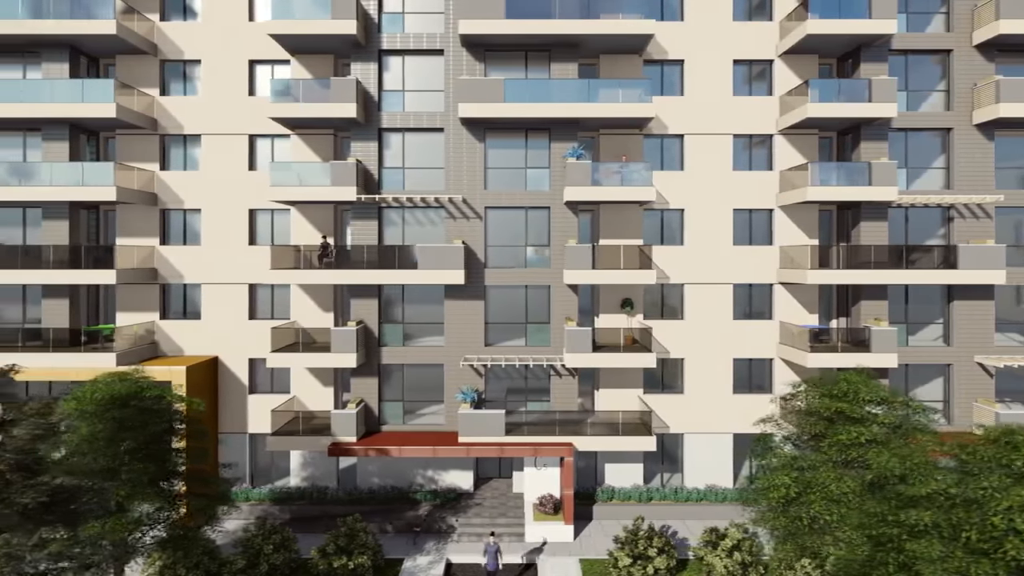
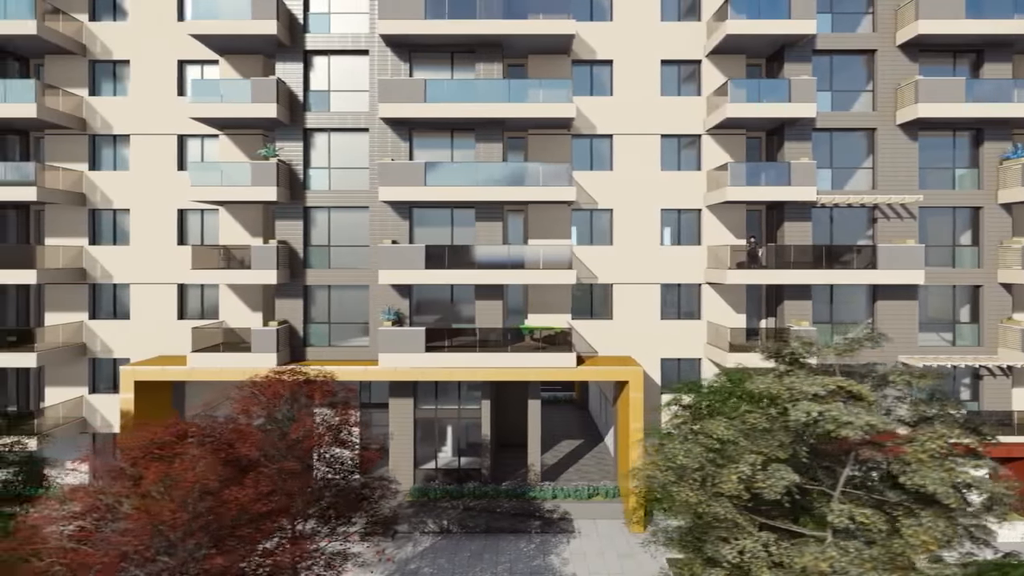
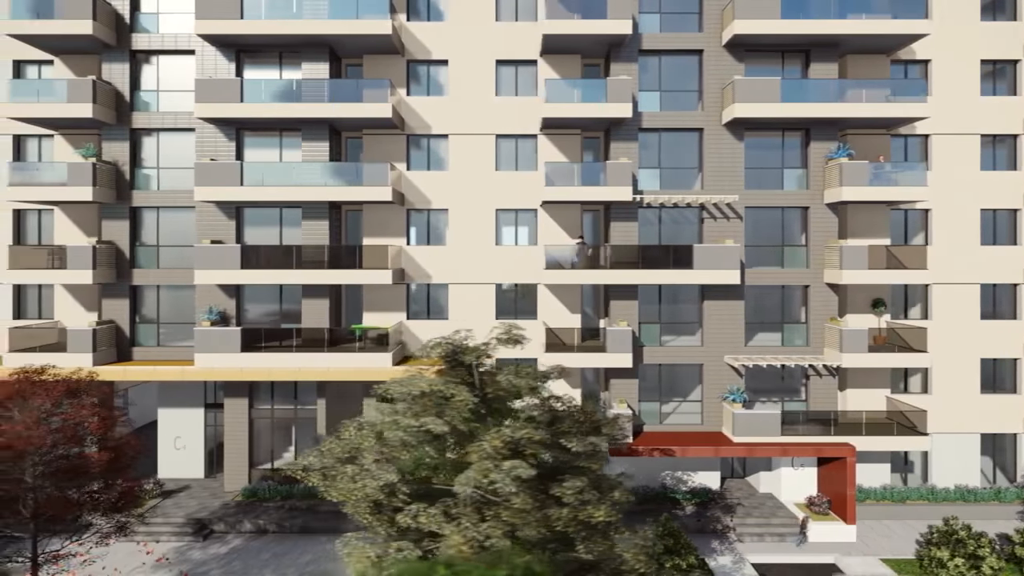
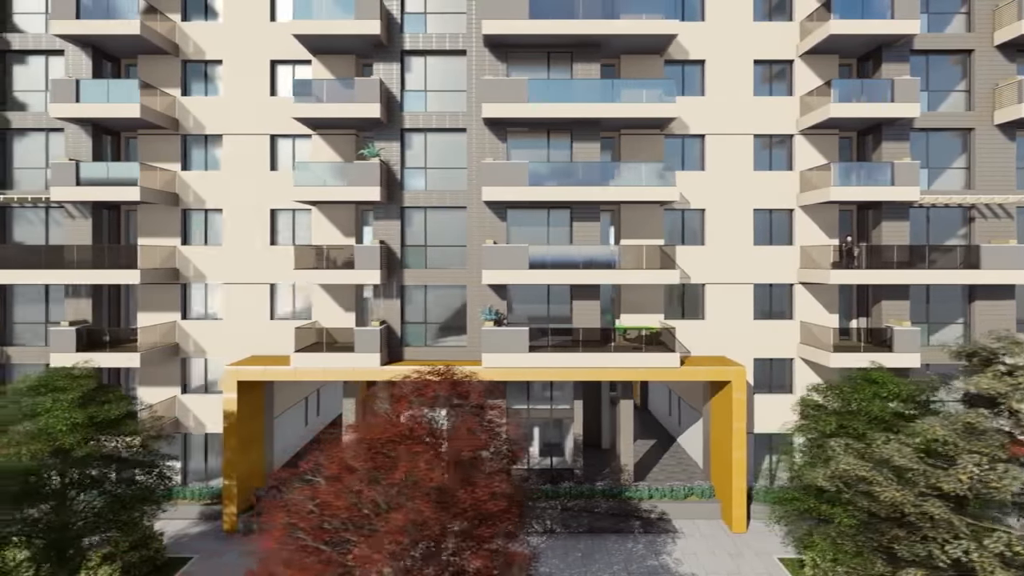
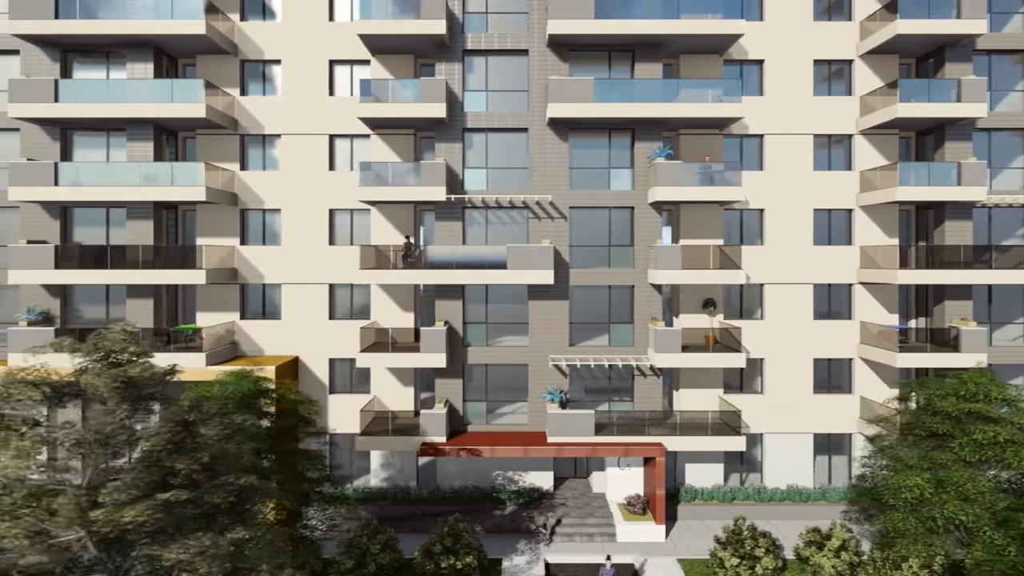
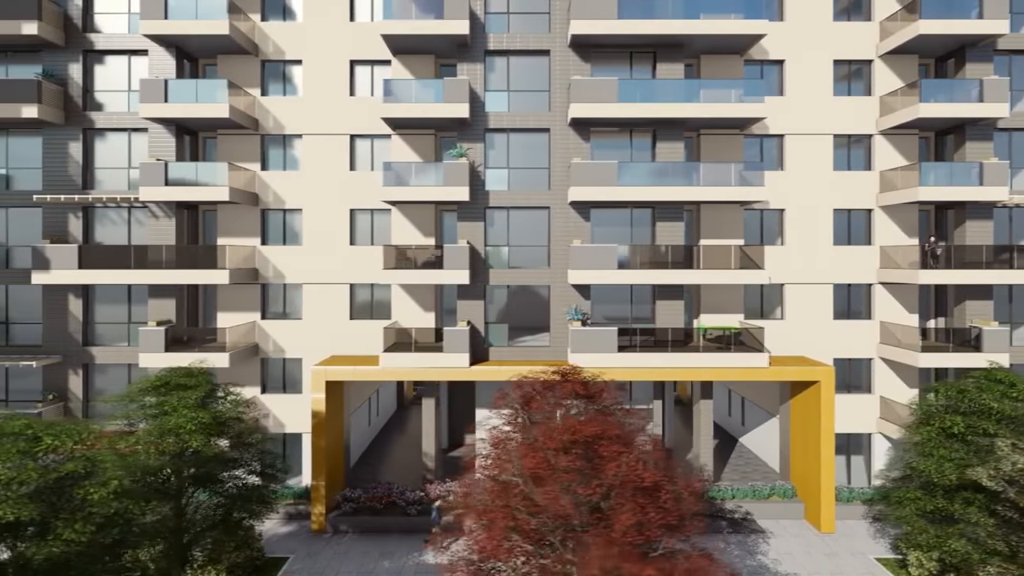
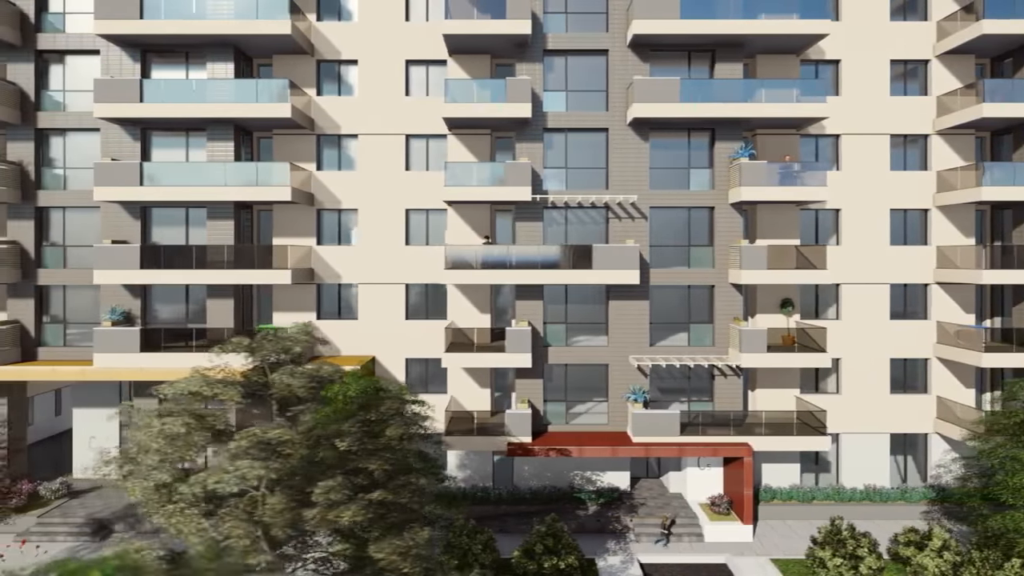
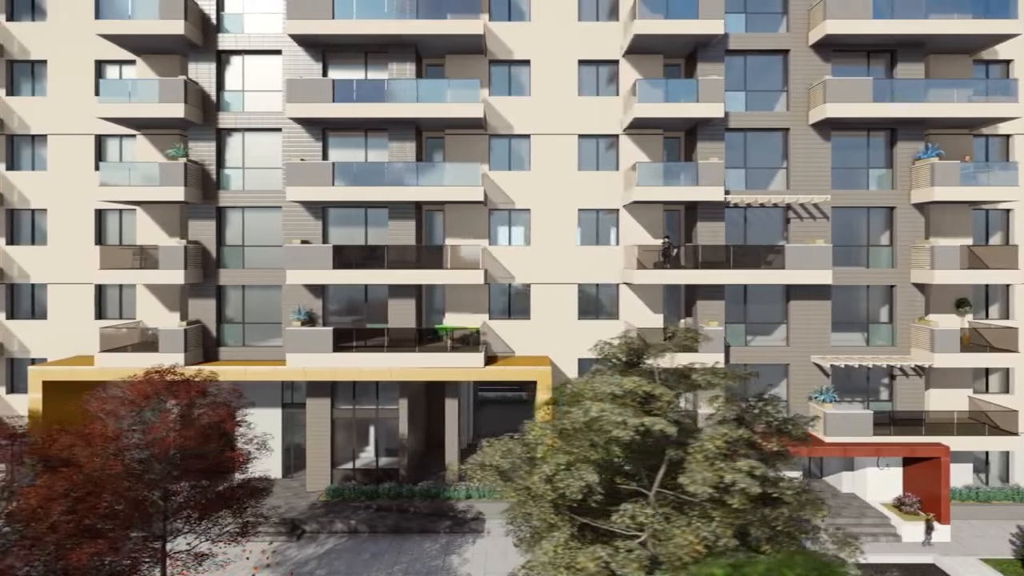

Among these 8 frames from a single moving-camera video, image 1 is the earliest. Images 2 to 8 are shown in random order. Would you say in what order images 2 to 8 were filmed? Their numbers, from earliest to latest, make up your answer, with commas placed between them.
5, 7, 3, 8, 2, 4, 6
